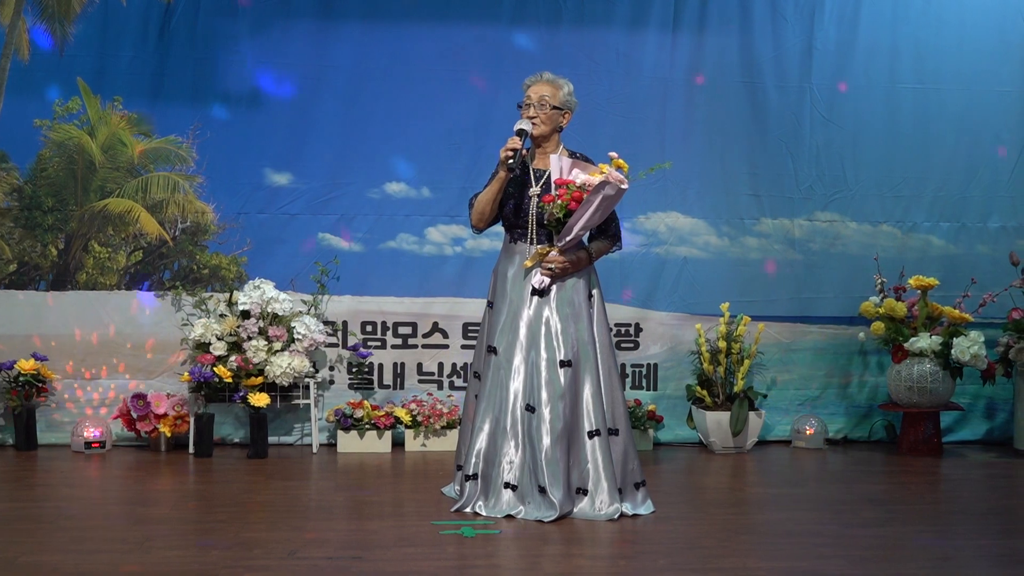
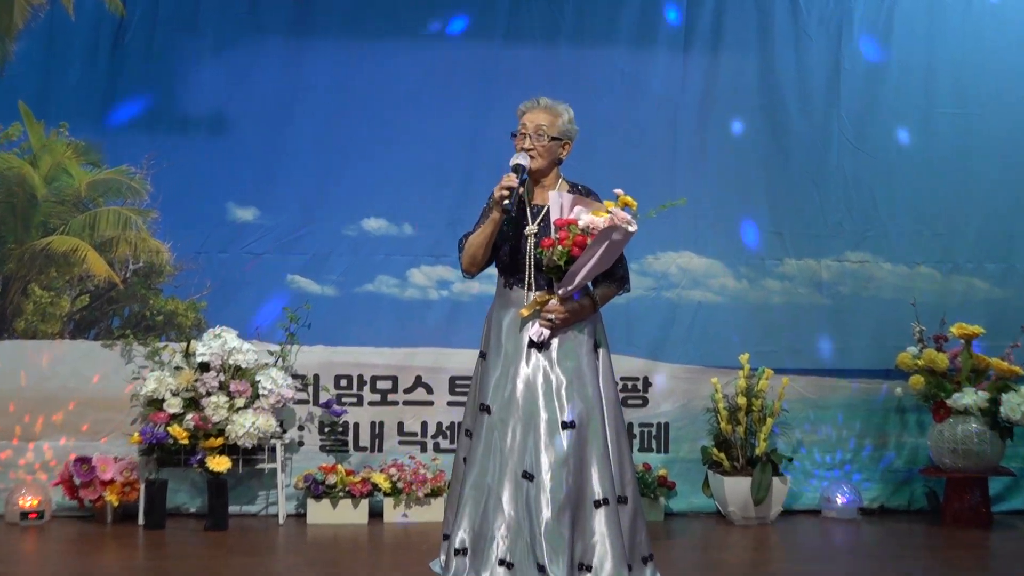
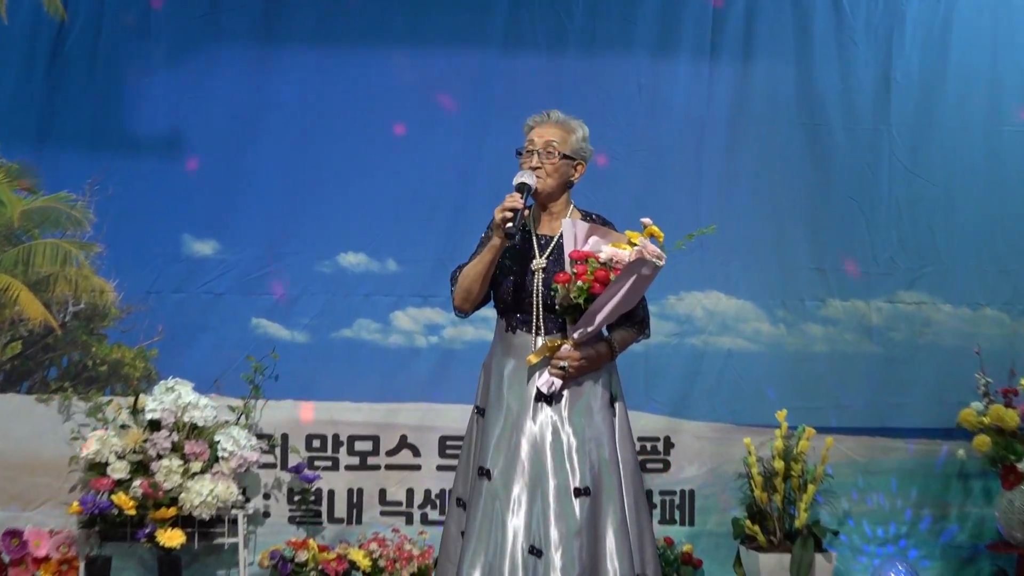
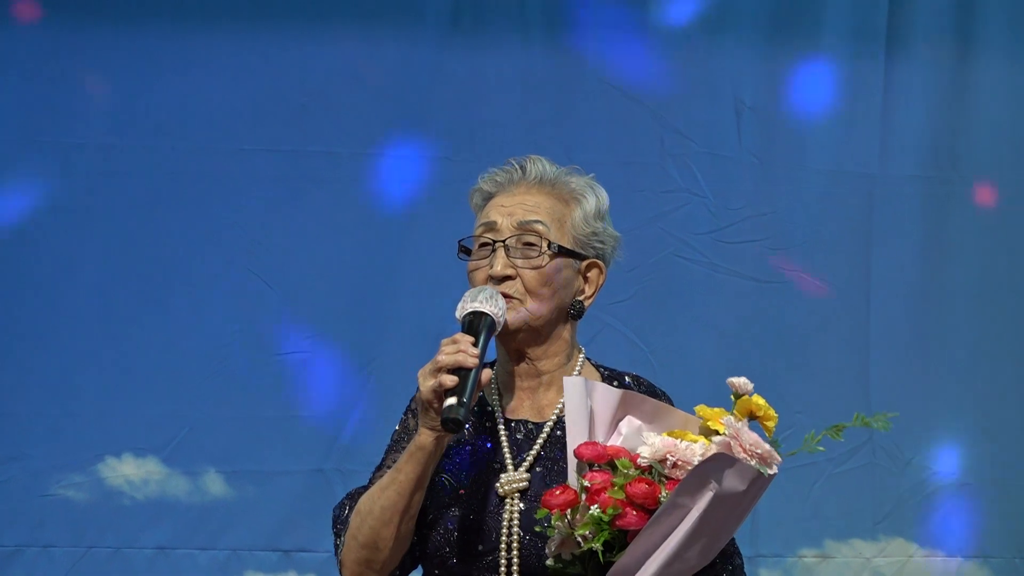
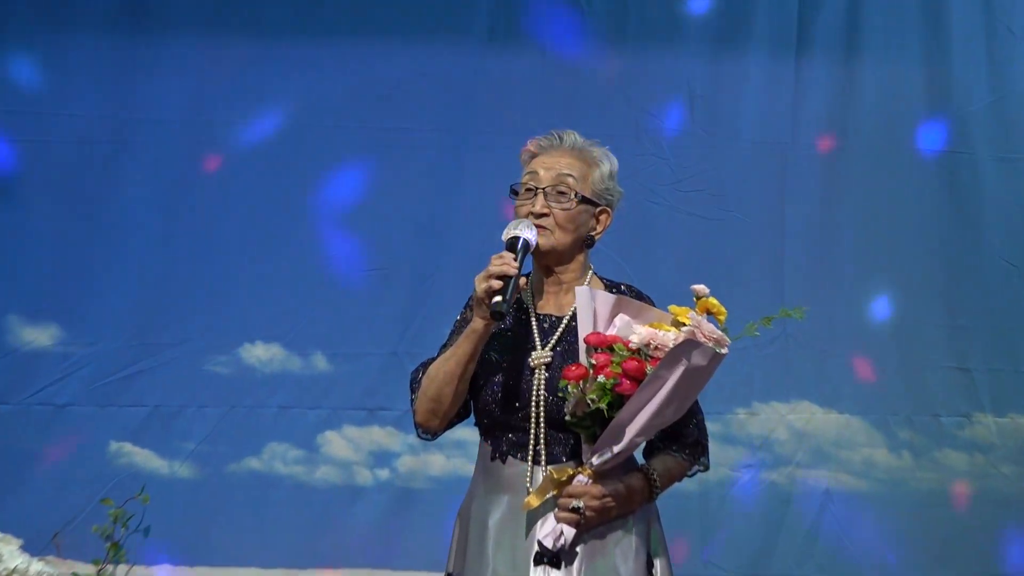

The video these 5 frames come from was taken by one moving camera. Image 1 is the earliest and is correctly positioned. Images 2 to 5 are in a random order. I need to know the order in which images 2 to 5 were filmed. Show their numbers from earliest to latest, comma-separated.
2, 3, 5, 4
